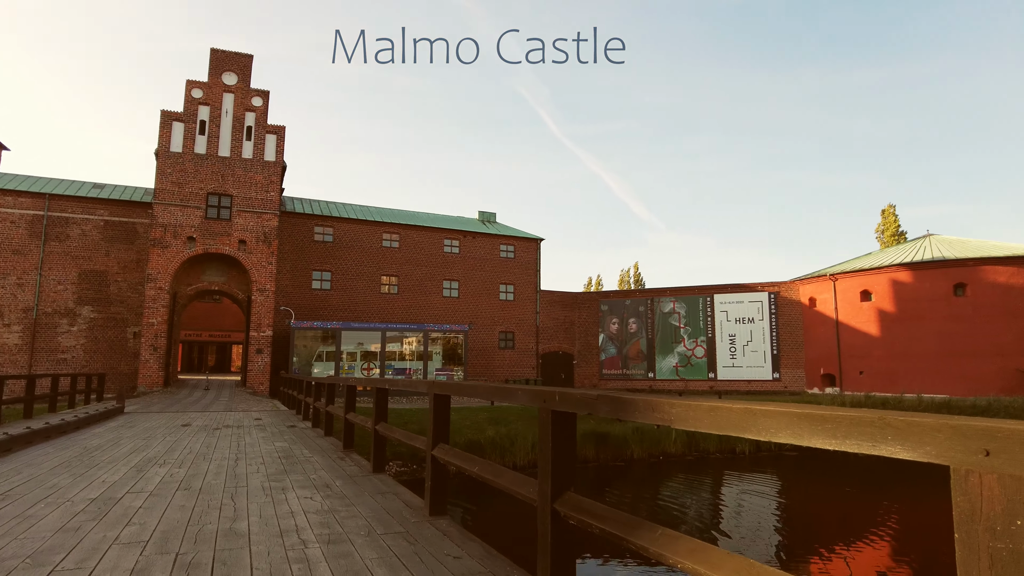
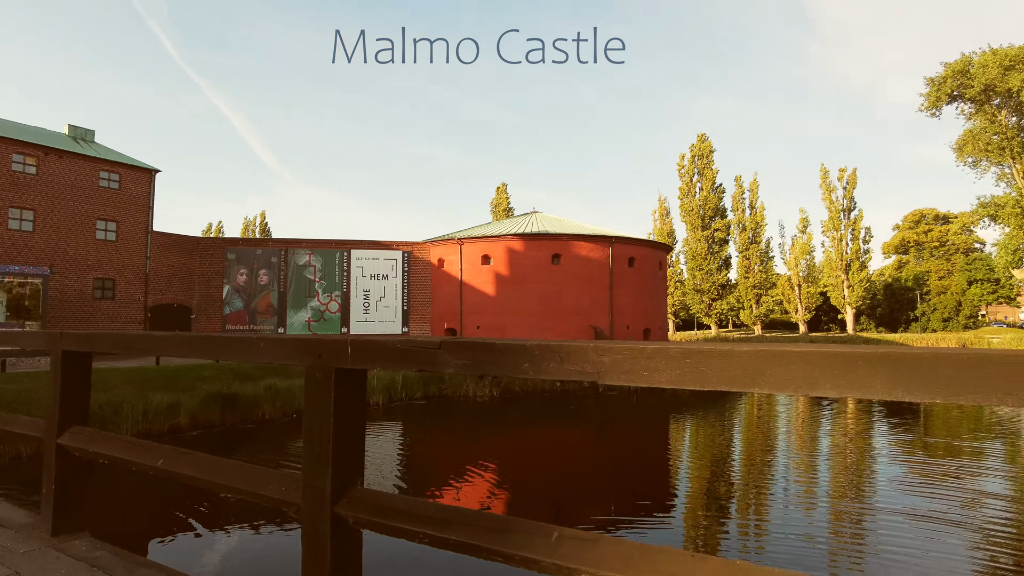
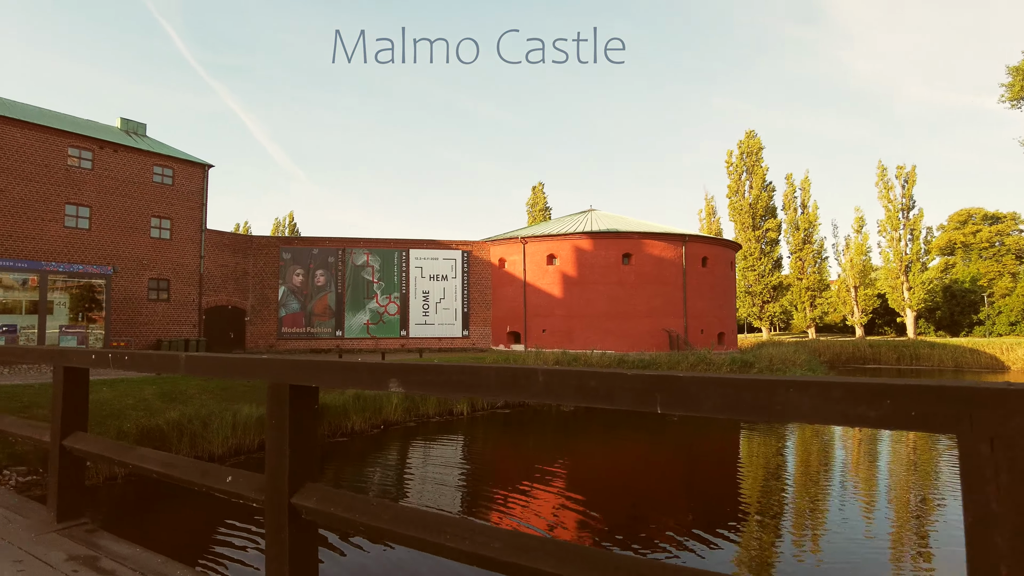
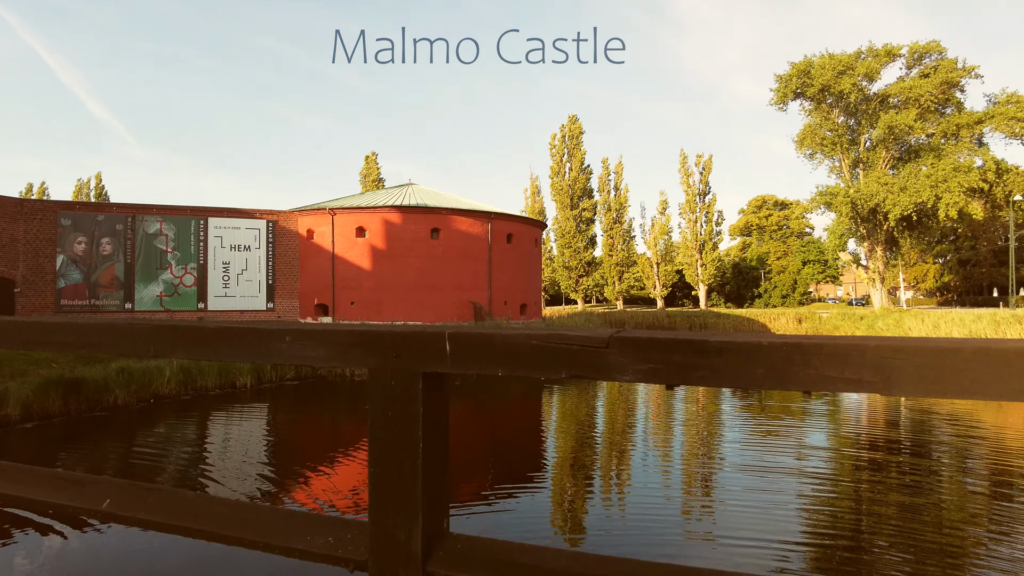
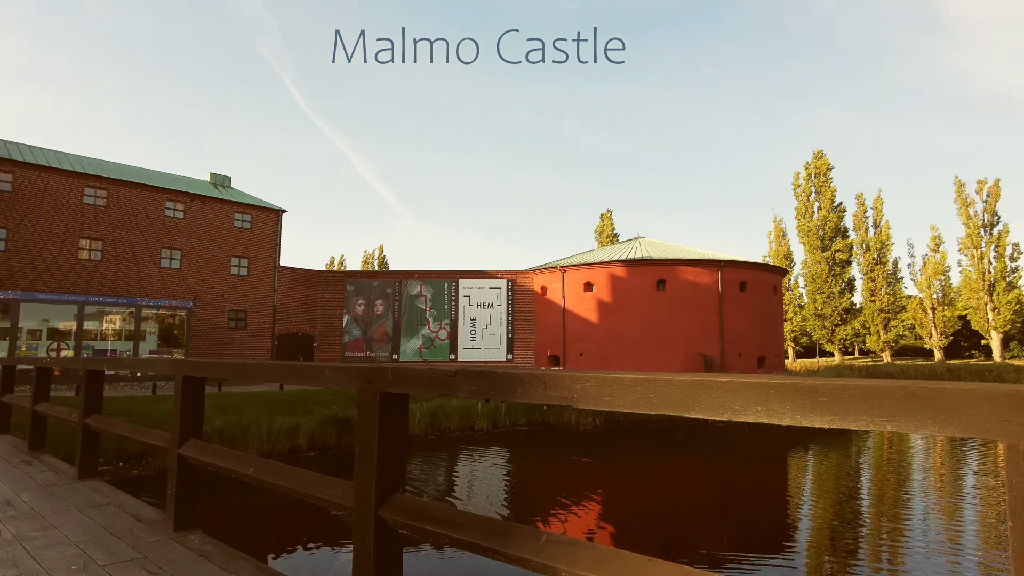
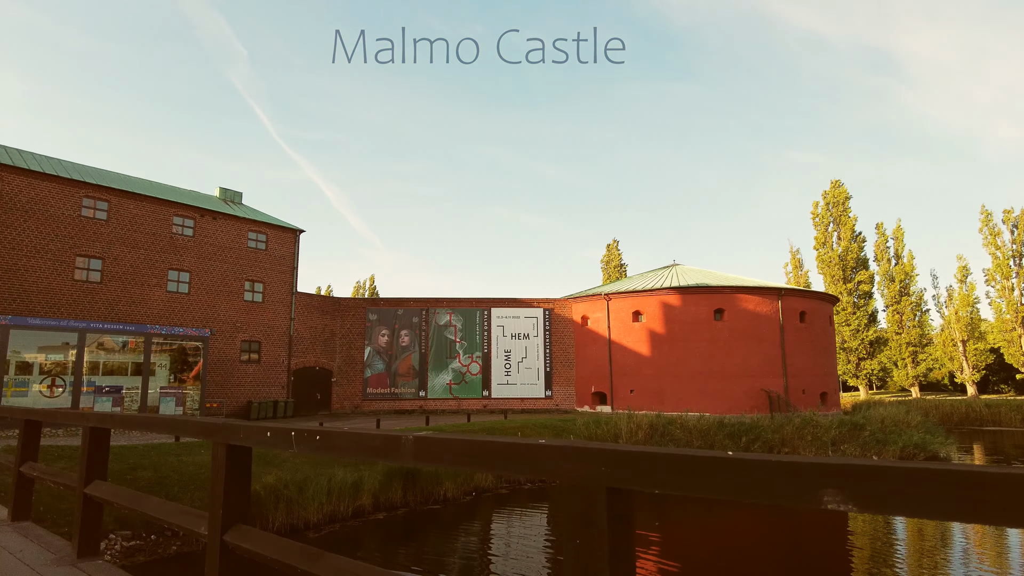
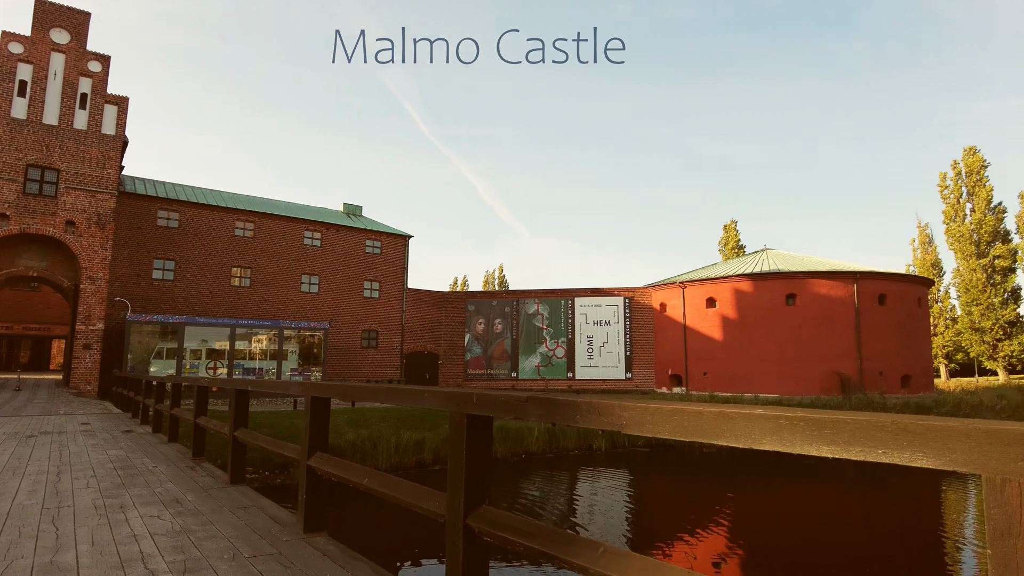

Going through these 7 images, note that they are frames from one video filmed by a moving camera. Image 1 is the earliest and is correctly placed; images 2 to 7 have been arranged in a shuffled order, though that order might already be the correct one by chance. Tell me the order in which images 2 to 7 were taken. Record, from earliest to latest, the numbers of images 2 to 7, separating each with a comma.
7, 5, 2, 4, 3, 6
